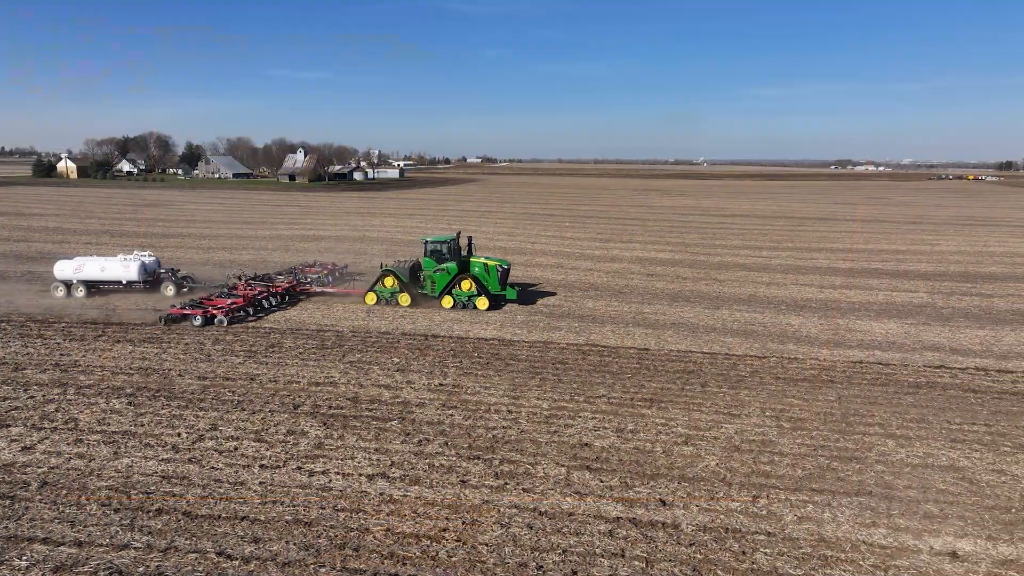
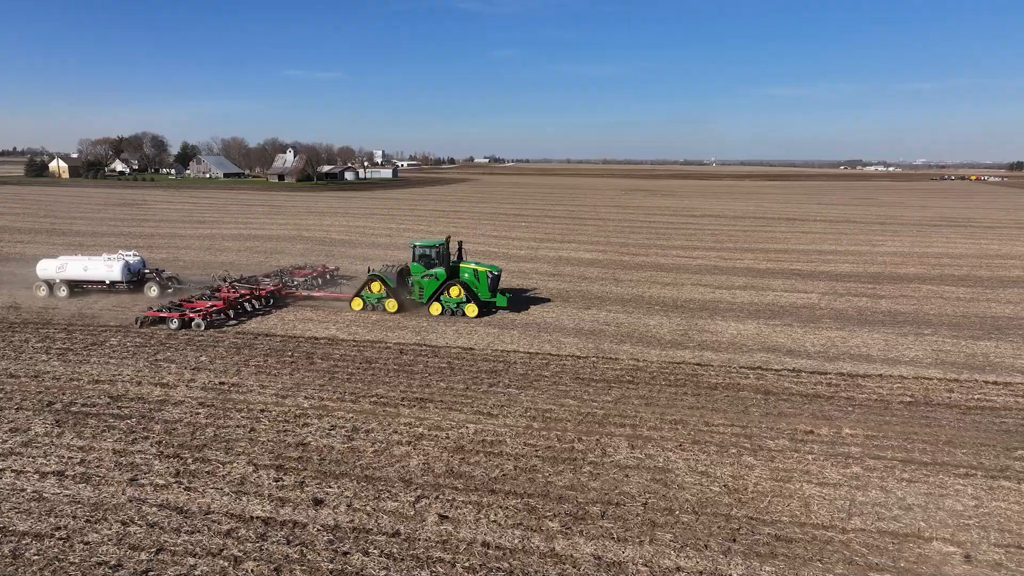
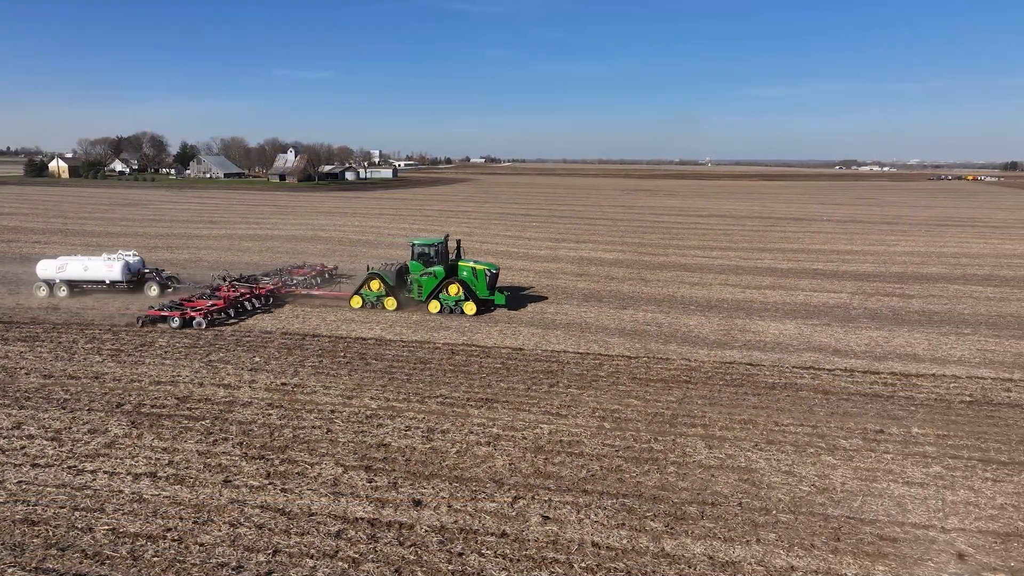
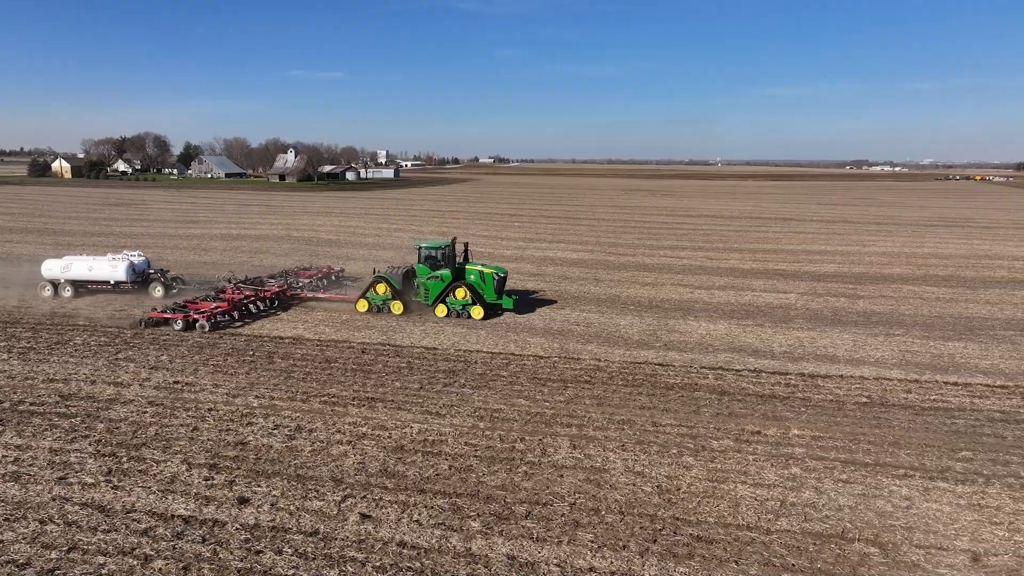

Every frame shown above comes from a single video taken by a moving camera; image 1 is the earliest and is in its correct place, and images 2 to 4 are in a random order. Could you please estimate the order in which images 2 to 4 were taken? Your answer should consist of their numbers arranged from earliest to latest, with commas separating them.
3, 2, 4
